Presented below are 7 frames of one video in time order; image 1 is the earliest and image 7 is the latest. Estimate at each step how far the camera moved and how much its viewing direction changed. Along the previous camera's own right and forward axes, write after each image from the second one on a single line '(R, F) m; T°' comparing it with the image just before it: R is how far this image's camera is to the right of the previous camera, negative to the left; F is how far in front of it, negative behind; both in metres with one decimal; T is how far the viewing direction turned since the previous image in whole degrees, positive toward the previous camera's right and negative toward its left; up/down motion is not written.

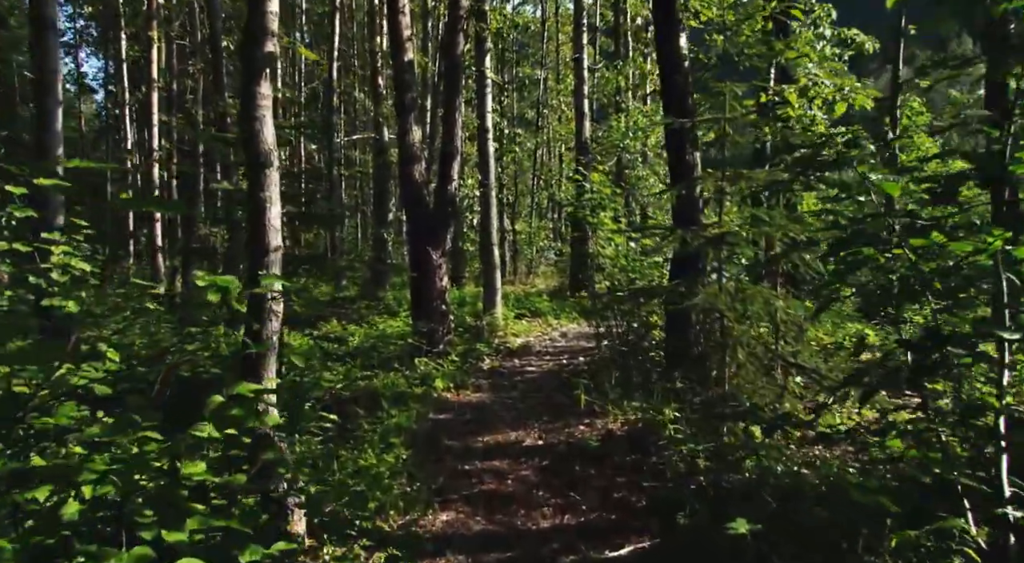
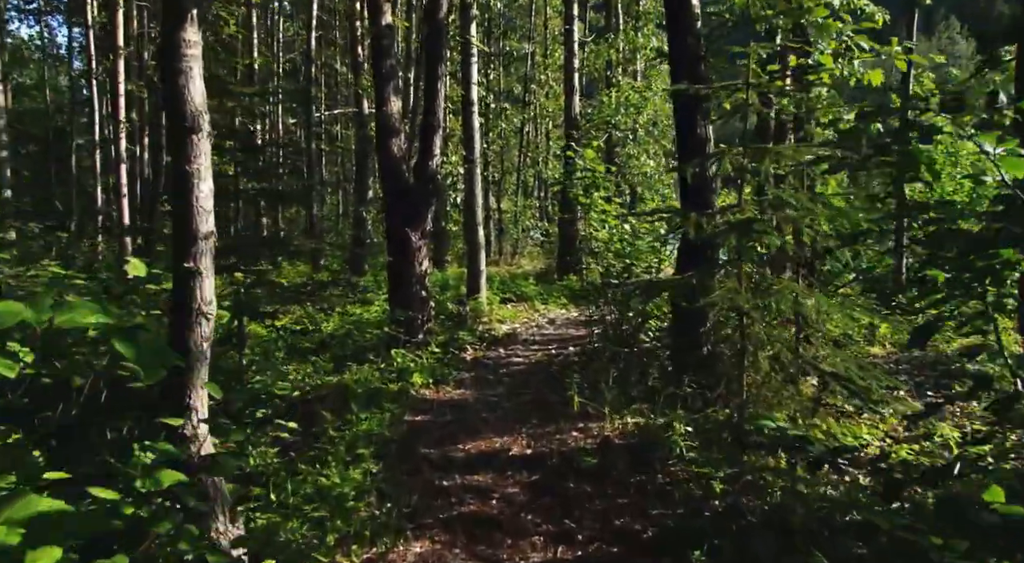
(0.0, +1.0) m; +1°
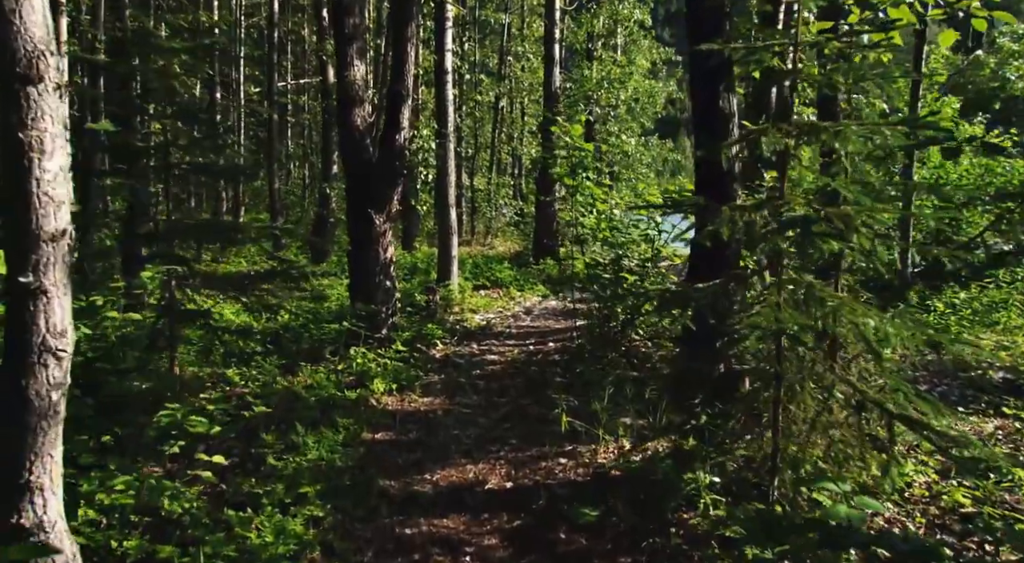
(-0.1, +1.4) m; +2°
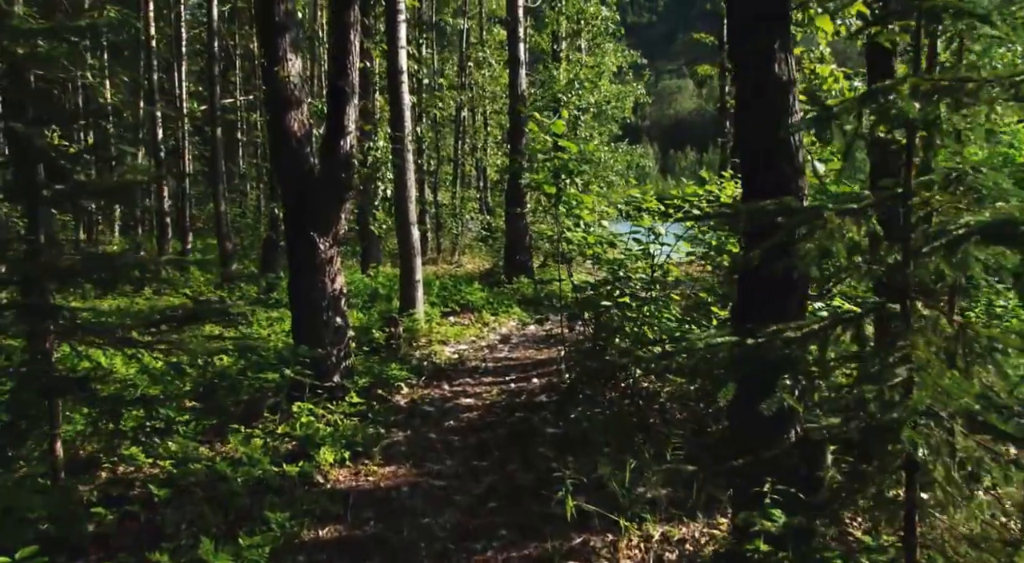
(-0.1, +1.9) m; +2°
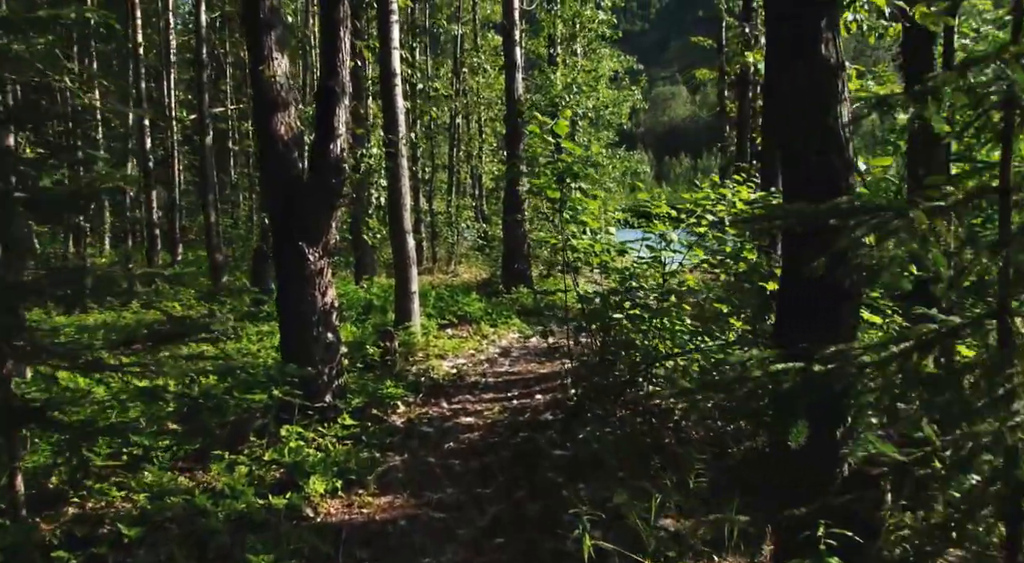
(-0.1, +0.6) m; 0°
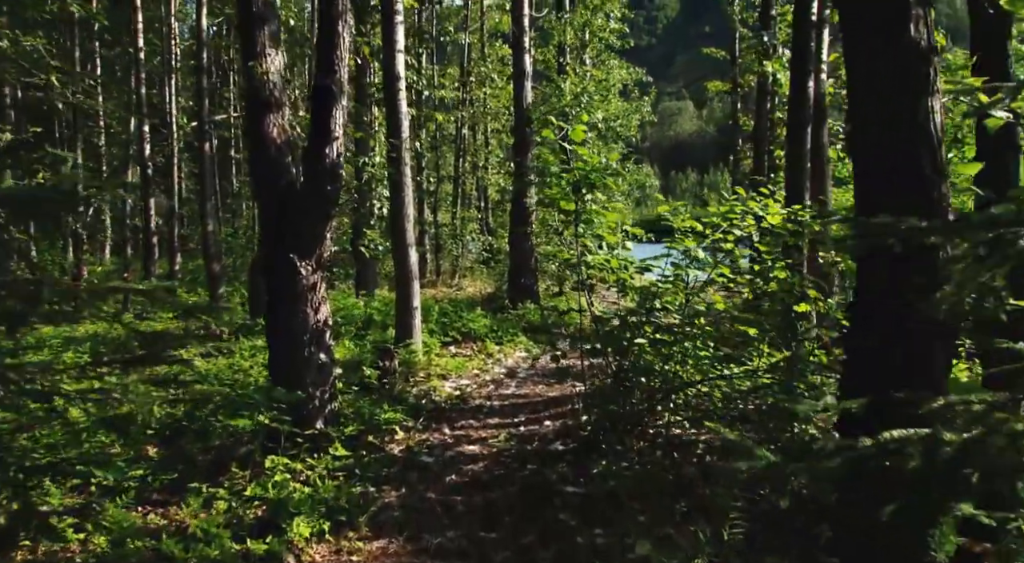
(0.0, +0.7) m; 0°
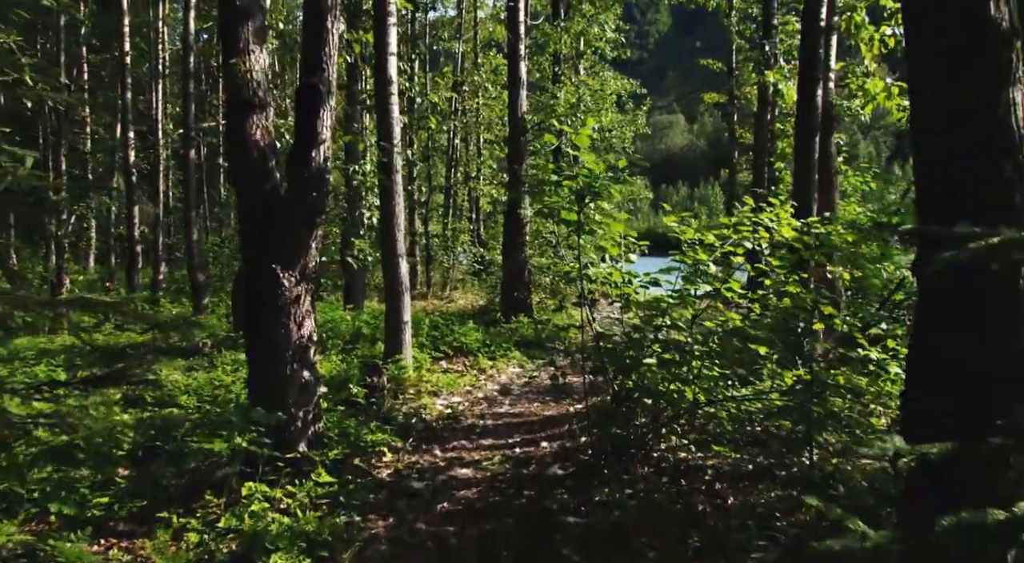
(-0.1, +0.5) m; +1°
